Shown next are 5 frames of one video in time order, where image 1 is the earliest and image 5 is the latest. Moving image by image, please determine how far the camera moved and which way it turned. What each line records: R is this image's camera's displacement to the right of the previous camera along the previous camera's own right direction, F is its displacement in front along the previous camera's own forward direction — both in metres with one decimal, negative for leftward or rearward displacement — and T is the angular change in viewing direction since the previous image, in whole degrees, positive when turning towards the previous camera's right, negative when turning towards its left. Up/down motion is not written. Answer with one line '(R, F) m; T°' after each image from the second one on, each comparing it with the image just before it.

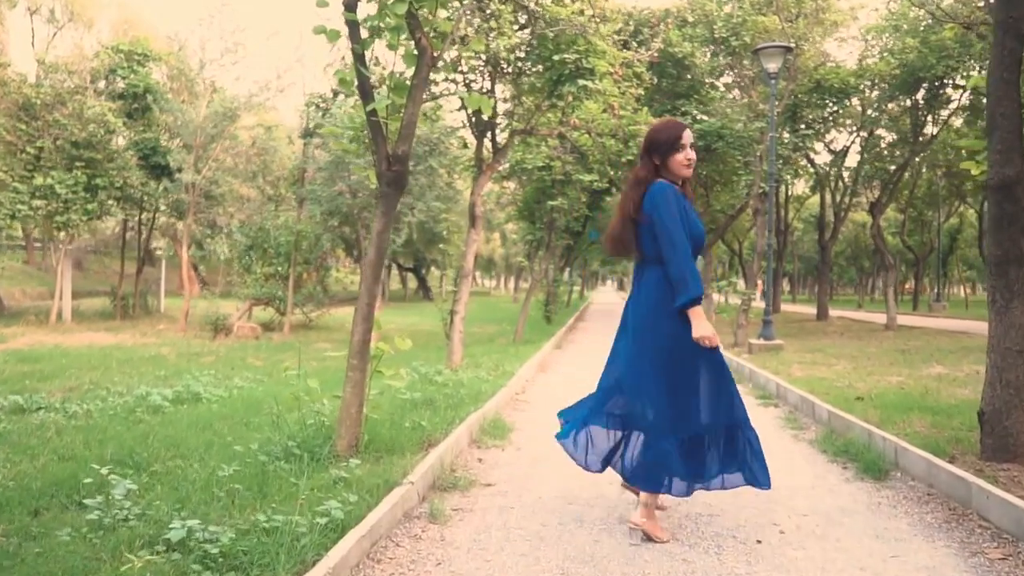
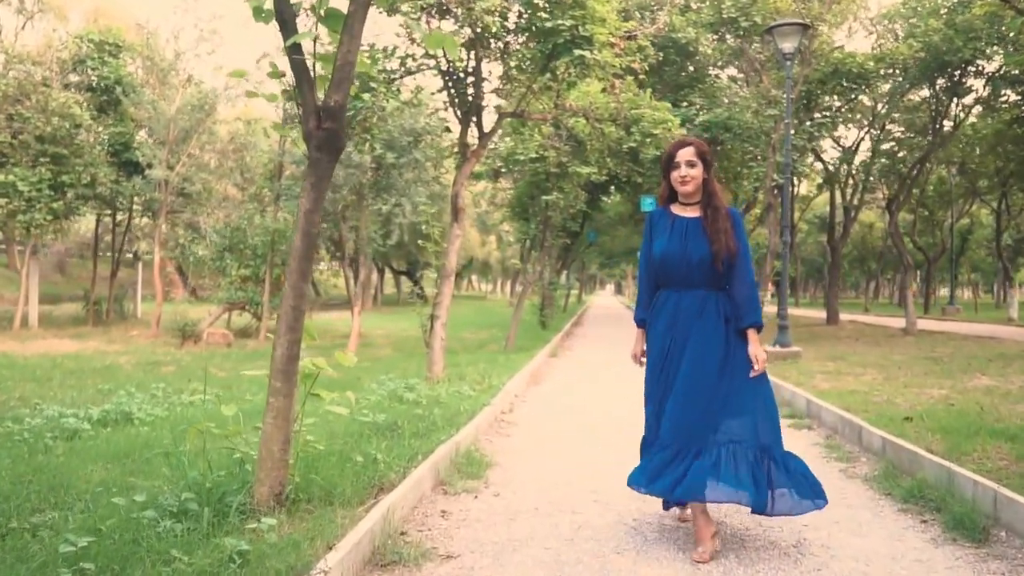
(+0.1, +1.5) m; 0°
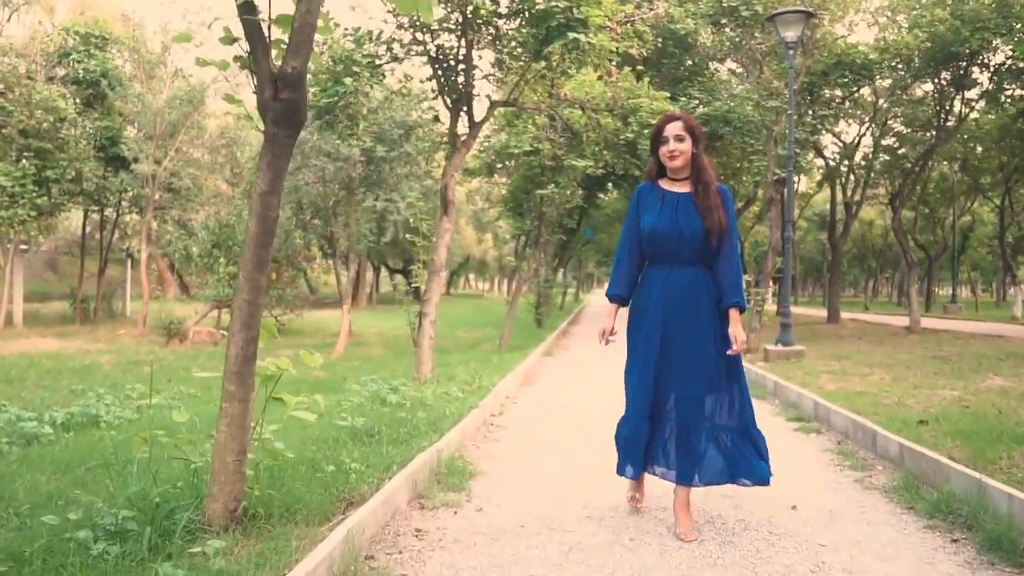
(+0.1, +0.5) m; 0°
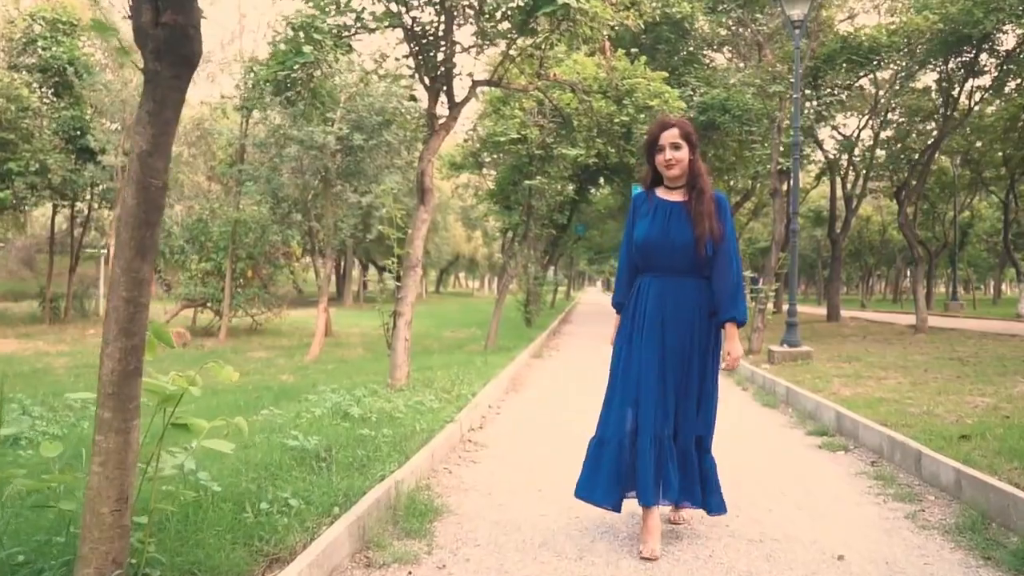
(+0.1, +1.0) m; +1°
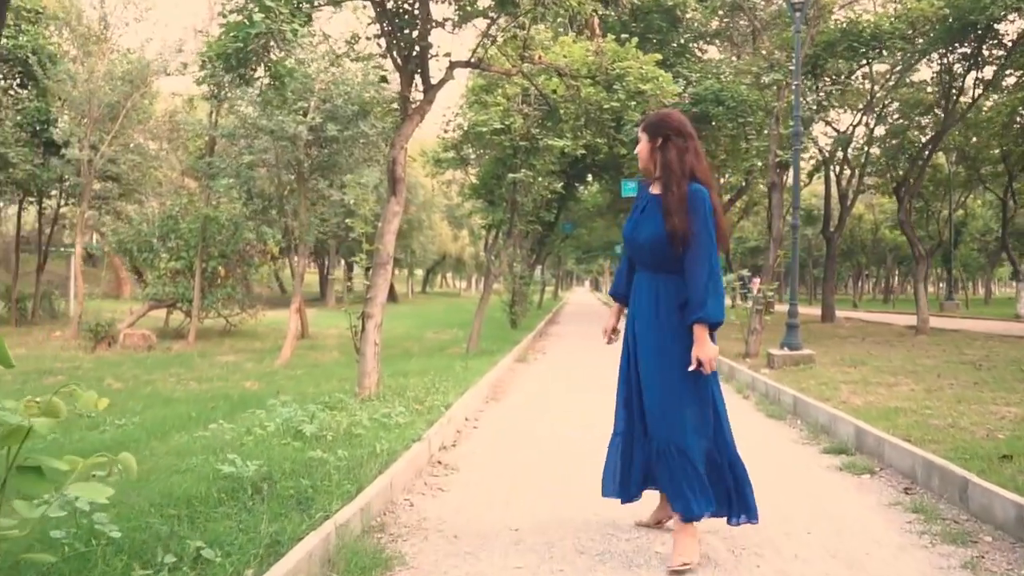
(+0.1, +0.9) m; +1°
